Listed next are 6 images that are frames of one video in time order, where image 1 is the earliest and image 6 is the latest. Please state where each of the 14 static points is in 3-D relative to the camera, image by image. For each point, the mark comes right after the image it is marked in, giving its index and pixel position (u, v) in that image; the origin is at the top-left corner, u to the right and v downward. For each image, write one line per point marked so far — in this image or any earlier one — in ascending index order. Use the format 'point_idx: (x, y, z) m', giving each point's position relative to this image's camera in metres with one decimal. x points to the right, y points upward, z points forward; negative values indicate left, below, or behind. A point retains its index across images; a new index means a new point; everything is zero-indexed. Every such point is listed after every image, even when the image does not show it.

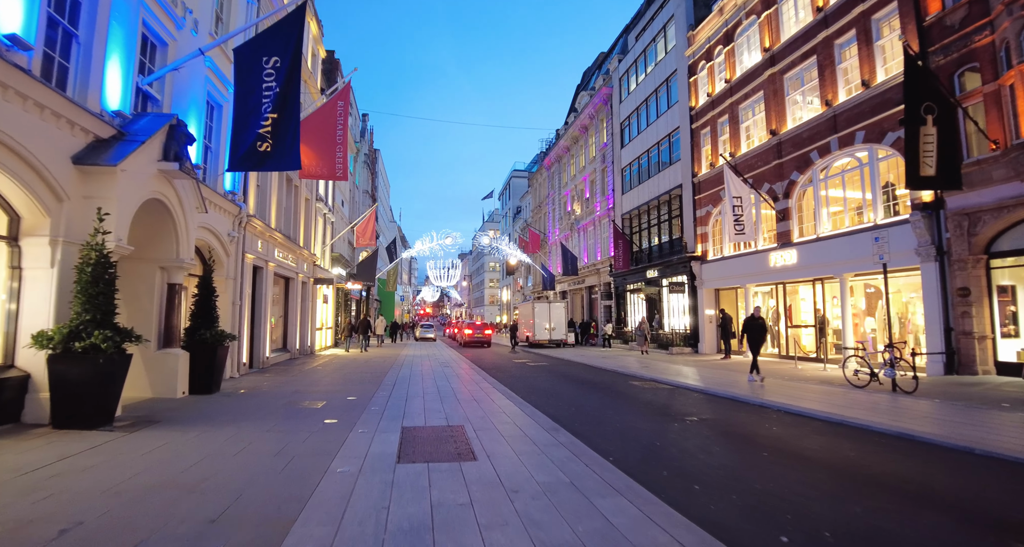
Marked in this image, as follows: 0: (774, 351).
0: (+10.0, -3.0, +19.9) m
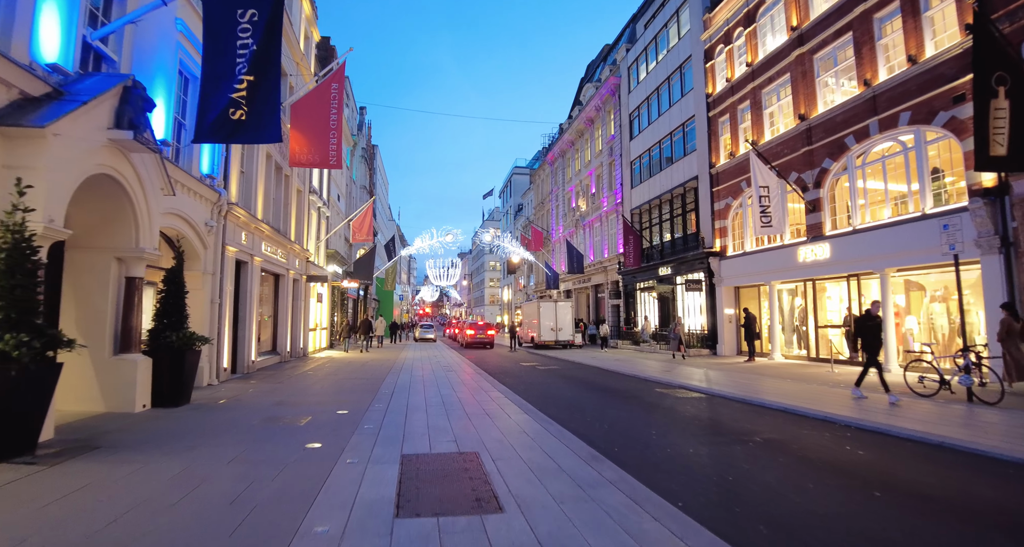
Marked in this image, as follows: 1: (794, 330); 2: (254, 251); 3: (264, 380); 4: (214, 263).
0: (+10.2, -2.8, +18.5) m
1: (+10.2, -2.0, +18.9) m
2: (-7.0, +0.6, +14.1) m
3: (-6.2, -2.7, +13.2) m
4: (-6.7, +0.2, +11.6) m
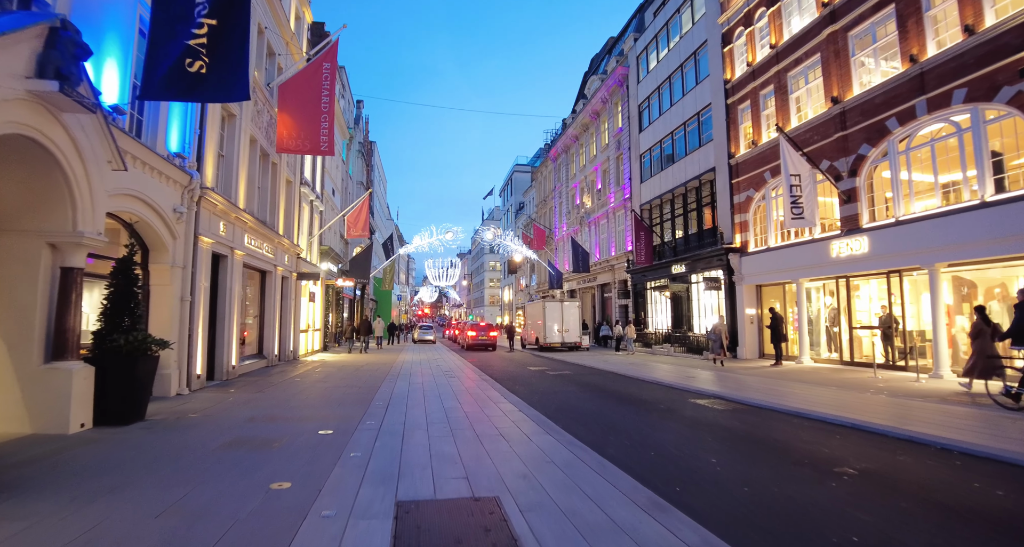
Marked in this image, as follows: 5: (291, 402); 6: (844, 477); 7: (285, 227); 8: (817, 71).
0: (+10.5, -2.7, +17.1) m
1: (+10.4, -1.9, +17.5) m
2: (-6.7, +0.7, +12.7) m
3: (-6.0, -2.5, +11.8) m
4: (-6.4, +0.4, +10.2) m
5: (-4.1, -2.4, +9.8) m
6: (+3.2, -2.0, +5.1) m
7: (-8.0, +1.6, +18.4) m
8: (+9.9, +6.6, +17.0) m
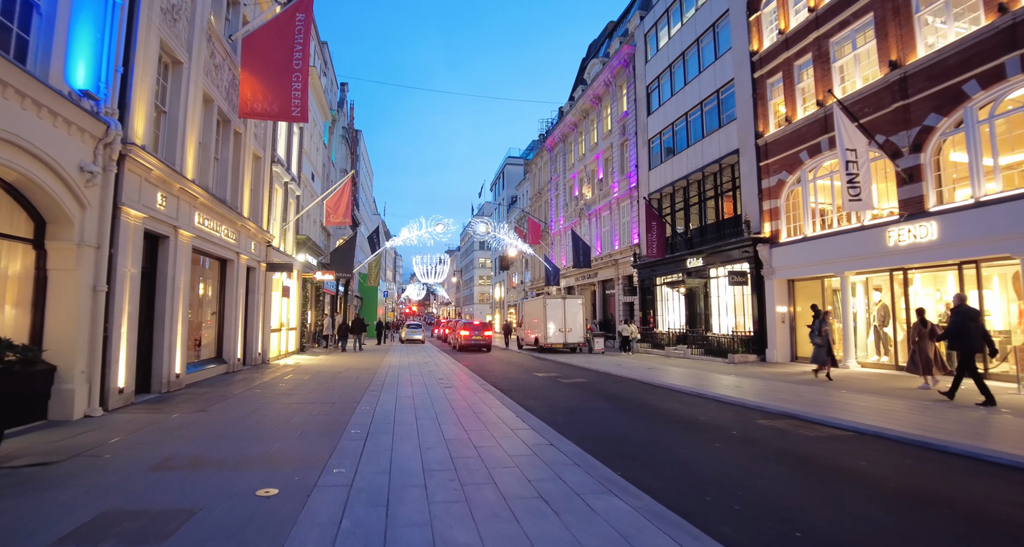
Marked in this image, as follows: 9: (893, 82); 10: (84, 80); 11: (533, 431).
0: (+10.6, -2.5, +15.0) m
1: (+10.5, -1.7, +15.4) m
2: (-6.5, +1.0, +10.2) m
3: (-5.7, -2.3, +9.3) m
4: (-6.1, +0.6, +7.7) m
5: (-3.8, -2.1, +7.3) m
6: (+3.6, -1.8, +2.8) m
7: (-7.9, +1.9, +15.8) m
8: (+10.1, +6.8, +14.8) m
9: (+10.0, +5.0, +13.8) m
10: (-6.0, +2.7, +7.3) m
11: (+0.3, -2.1, +6.9) m
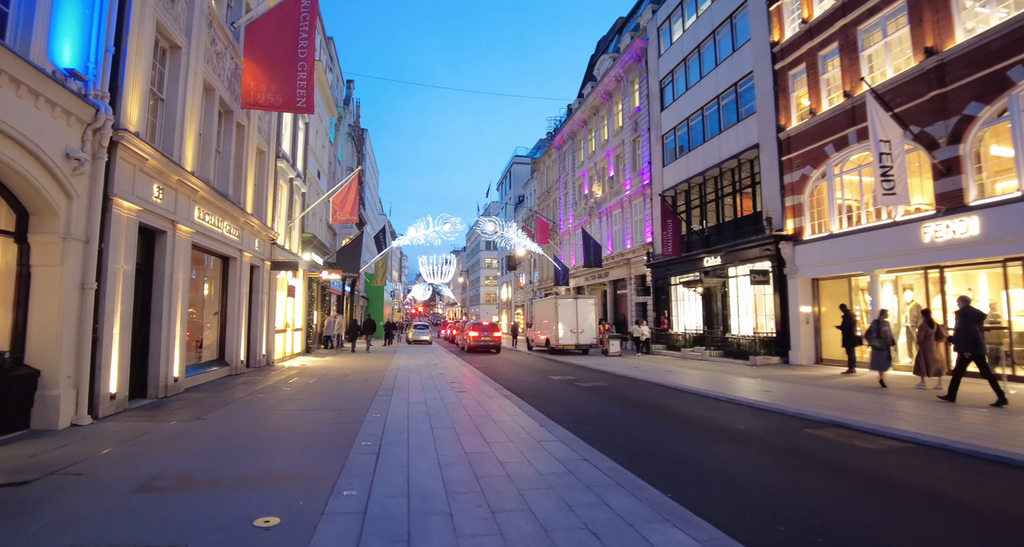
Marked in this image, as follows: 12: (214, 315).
0: (+11.0, -2.5, +14.2) m
1: (+10.9, -1.7, +14.6) m
2: (-6.1, +1.0, +9.6) m
3: (-5.4, -2.2, +8.7) m
4: (-5.8, +0.7, +7.1) m
5: (-3.4, -2.1, +6.7) m
6: (+3.9, -1.7, +2.1) m
7: (-7.5, +2.0, +15.2) m
8: (+10.5, +6.9, +14.1) m
9: (+10.4, +5.1, +13.1) m
10: (-5.7, +2.8, +6.7) m
11: (+0.6, -2.0, +6.3) m
12: (-7.3, -1.0, +12.9) m
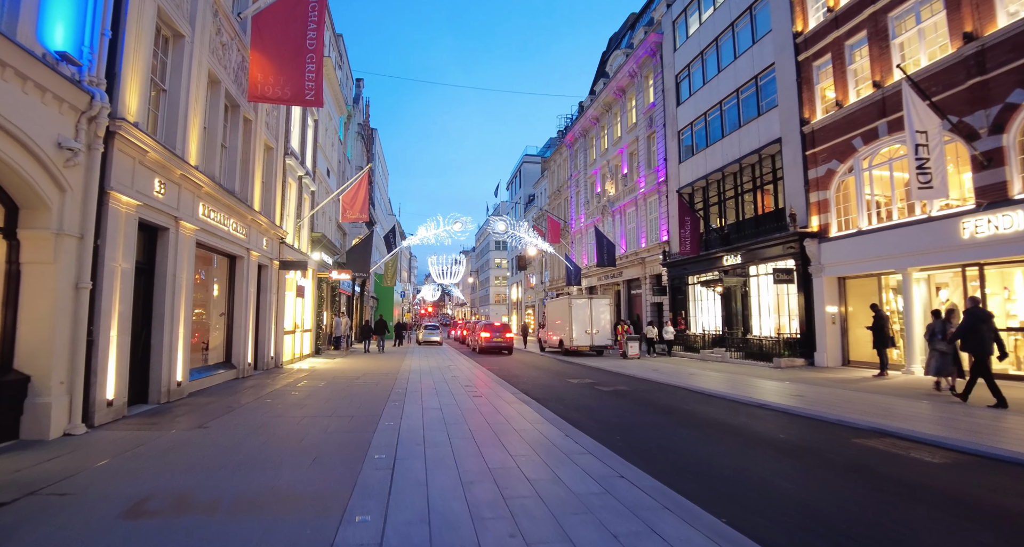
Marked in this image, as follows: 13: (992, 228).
0: (+11.4, -2.4, +13.5) m
1: (+11.3, -1.6, +13.9) m
2: (-5.8, +1.1, +9.2) m
3: (-5.1, -2.2, +8.3) m
4: (-5.5, +0.7, +6.7) m
5: (-3.1, -2.1, +6.2) m
6: (+4.1, -1.7, +1.5) m
7: (-7.1, +2.0, +14.8) m
8: (+10.9, +6.9, +13.4) m
9: (+10.8, +5.1, +12.4) m
10: (-5.4, +2.8, +6.3) m
11: (+0.9, -2.0, +5.7) m
12: (-7.0, -1.0, +12.5) m
13: (+10.8, +1.0, +11.7) m
